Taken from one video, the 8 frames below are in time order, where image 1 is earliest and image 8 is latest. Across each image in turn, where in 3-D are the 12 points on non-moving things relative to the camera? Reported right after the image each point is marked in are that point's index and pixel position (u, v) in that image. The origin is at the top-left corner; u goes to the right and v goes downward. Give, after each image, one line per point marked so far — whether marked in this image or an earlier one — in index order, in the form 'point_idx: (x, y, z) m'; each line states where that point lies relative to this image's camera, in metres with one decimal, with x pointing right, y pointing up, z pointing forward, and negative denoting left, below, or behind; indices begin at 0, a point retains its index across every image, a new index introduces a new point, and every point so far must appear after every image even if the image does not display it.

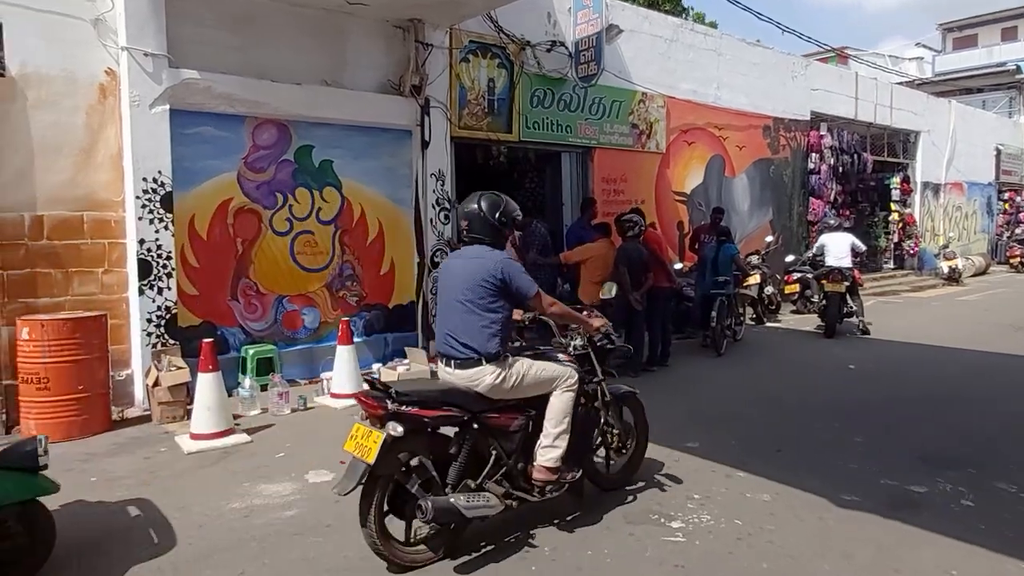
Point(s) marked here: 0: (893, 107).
0: (+10.5, +5.0, +18.4) m
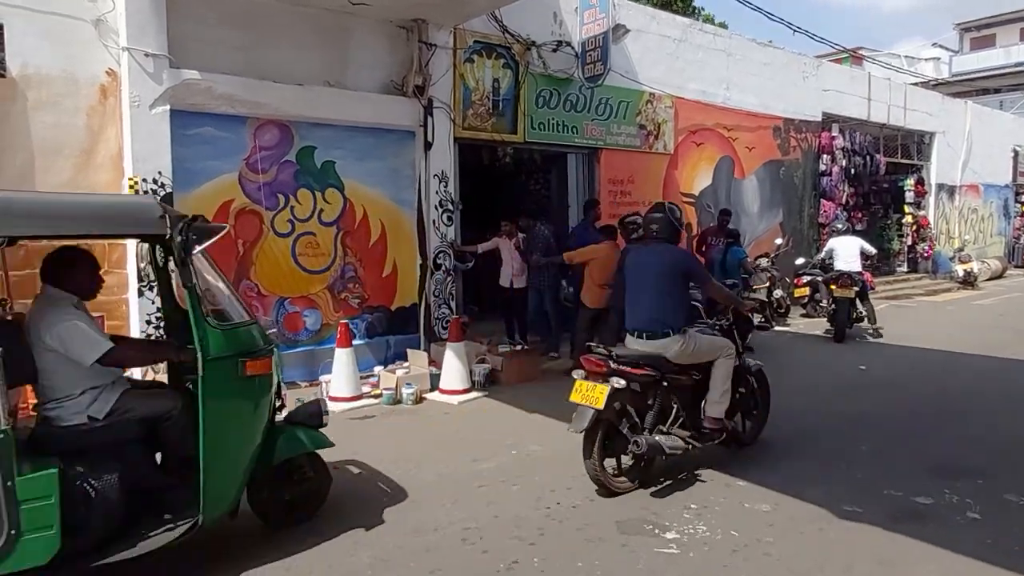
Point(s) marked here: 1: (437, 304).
0: (+10.7, +4.9, +18.1) m
1: (-1.0, -0.2, +8.9) m
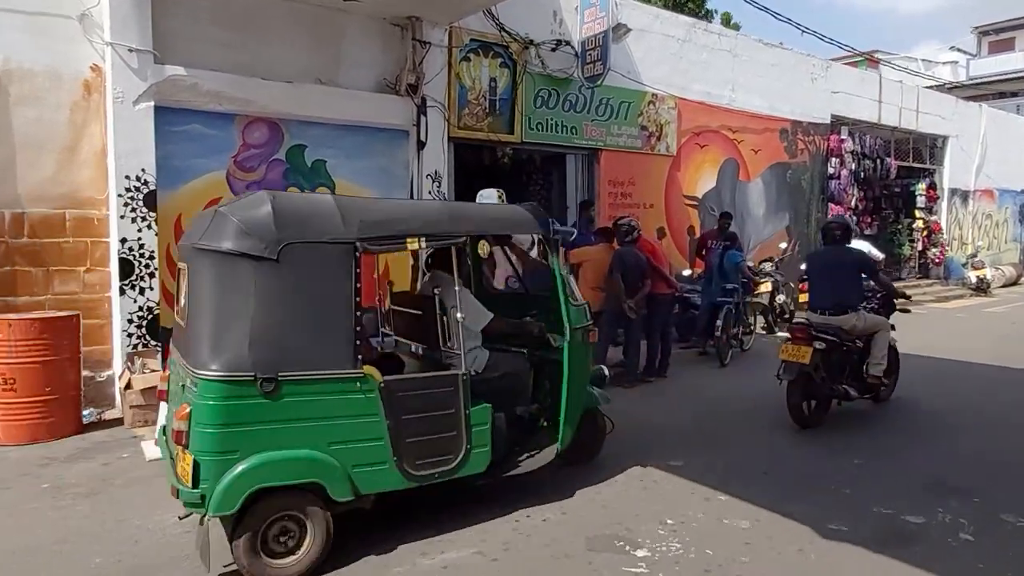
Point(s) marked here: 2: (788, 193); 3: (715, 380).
0: (+10.9, +4.7, +17.8) m
1: (-1.1, -0.2, +8.8) m
2: (+5.9, +2.0, +14.2) m
3: (+2.3, -1.1, +7.6) m
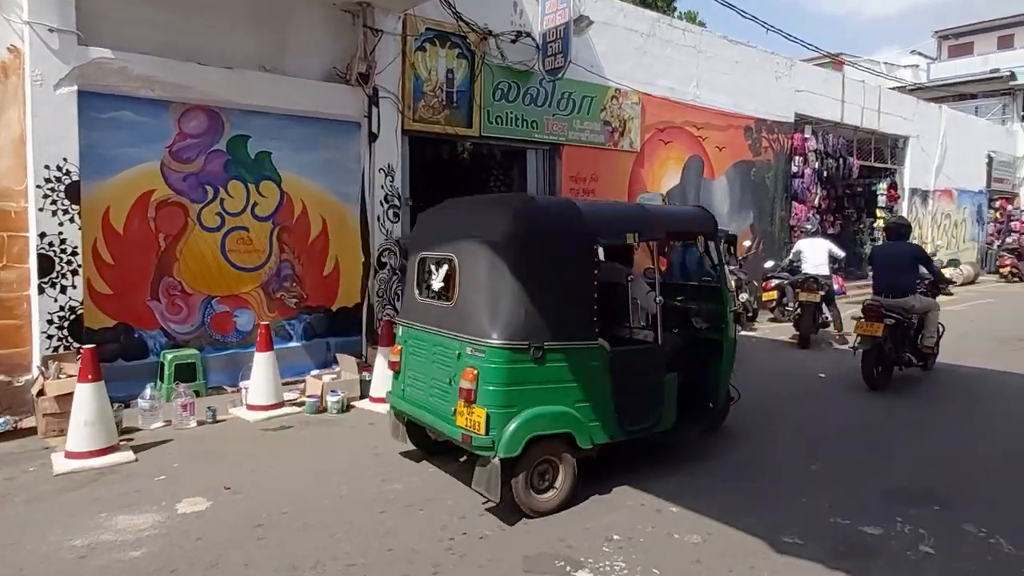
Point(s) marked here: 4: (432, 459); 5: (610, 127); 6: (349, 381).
0: (+9.9, +4.8, +17.9) m
1: (-1.7, -0.2, +8.4) m
2: (+5.1, +2.0, +14.1) m
3: (+1.8, -1.1, +7.4) m
4: (-0.6, -1.3, +4.9) m
5: (+1.6, +2.7, +11.2) m
6: (-1.5, -0.9, +6.3) m
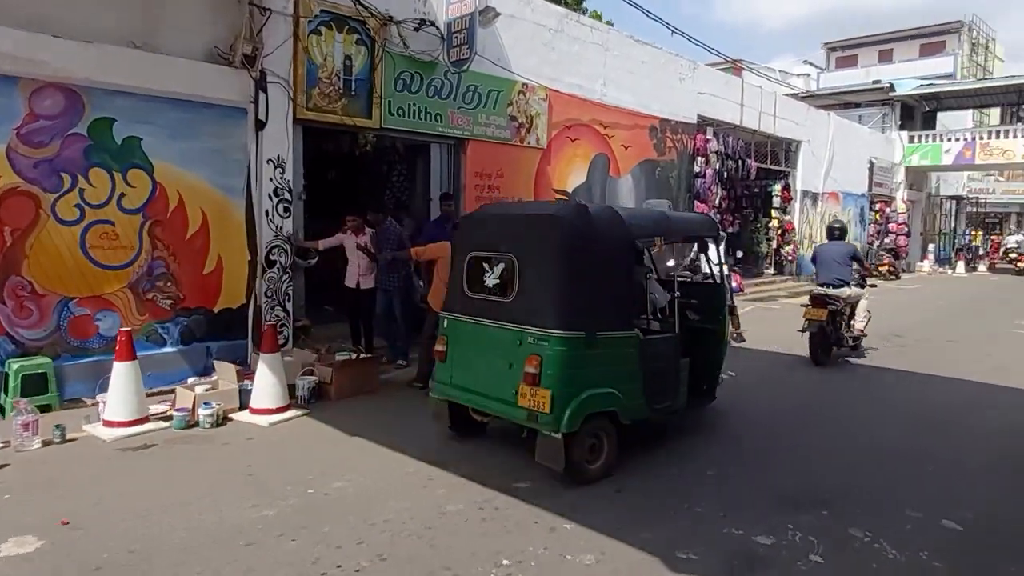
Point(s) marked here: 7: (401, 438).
0: (+7.4, +4.8, +18.7) m
1: (-2.9, -0.2, +7.9) m
2: (+3.1, +2.1, +14.4) m
3: (+0.7, -1.1, +7.3) m
4: (-1.3, -1.3, +4.5) m
5: (+0.1, +2.7, +11.0) m
6: (-2.5, -0.9, +5.8) m
7: (-0.9, -1.2, +5.4) m
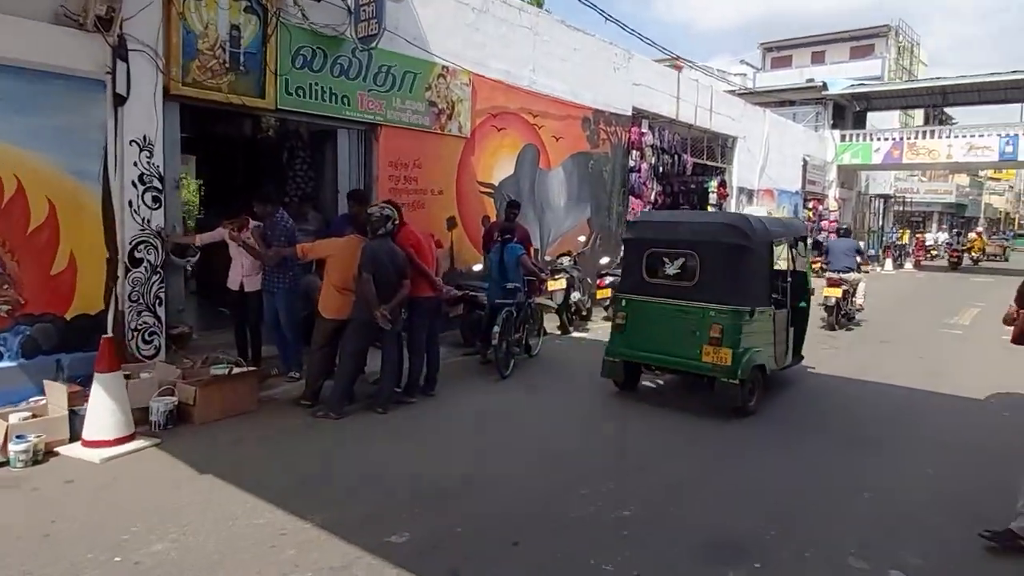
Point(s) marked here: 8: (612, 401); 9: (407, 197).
0: (+5.5, +4.9, +18.4) m
1: (-3.8, -0.2, +6.8) m
2: (+1.6, +2.1, +13.7) m
3: (-0.2, -1.1, +6.5) m
4: (-2.0, -1.3, +3.6) m
5: (-1.2, +2.7, +10.2) m
6: (-3.3, -0.9, +4.8) m
7: (-1.7, -1.3, +4.5) m
8: (+1.0, -1.2, +6.9) m
9: (-1.5, +1.3, +9.9) m
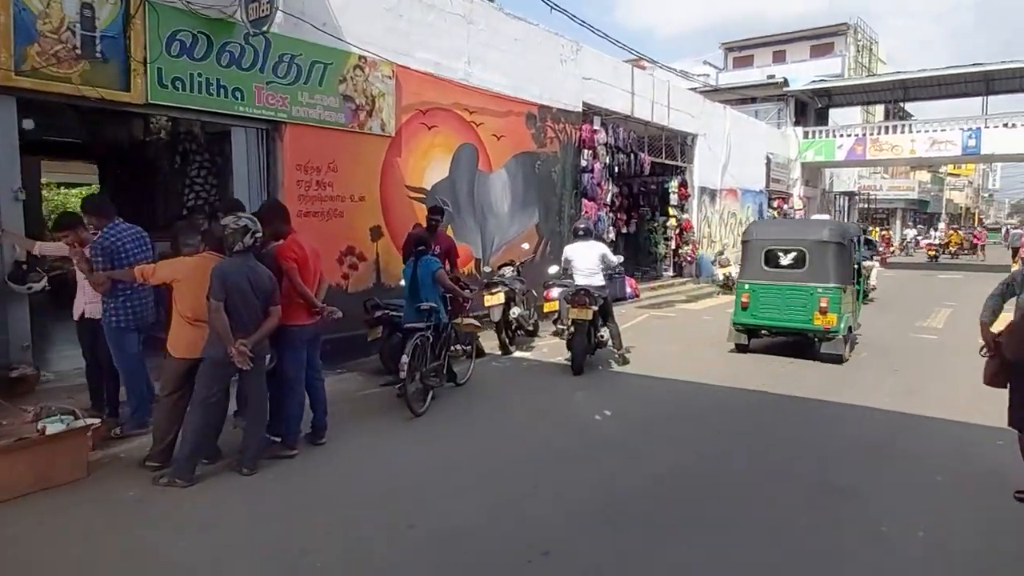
0: (+4.2, +4.8, +17.5) m
1: (-4.6, -0.5, +5.5) m
2: (+0.5, +1.9, +12.7) m
3: (-1.0, -1.3, +5.4) m
4: (-2.7, -1.5, +2.3) m
5: (-2.2, +2.5, +9.0) m
6: (-3.9, -1.2, +3.5) m
7: (-2.3, -1.5, +3.3) m
8: (+0.3, -1.3, +5.8) m
9: (-2.5, +1.1, +8.7) m
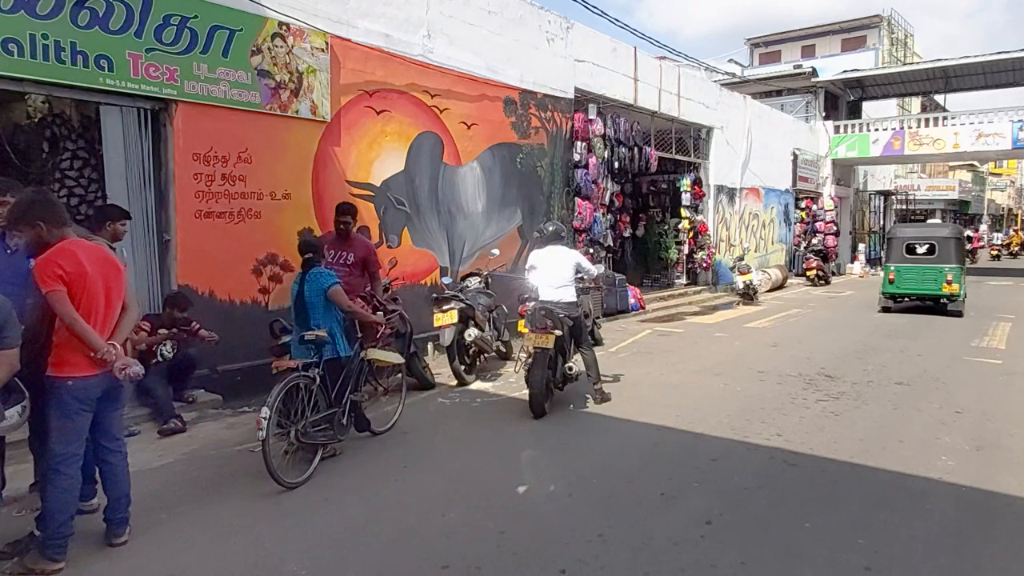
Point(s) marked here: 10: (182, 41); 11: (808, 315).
0: (+4.0, +4.5, +15.7) m
1: (-5.2, -0.7, +4.0) m
2: (+0.1, +1.7, +11.0) m
3: (-1.6, -1.5, +3.7) m
4: (-3.4, -1.7, +0.7) m
5: (-2.7, +2.3, +7.4) m
6: (-4.7, -1.3, +1.9) m
7: (-3.1, -1.6, +1.7) m
8: (-0.4, -1.5, +4.1) m
9: (-3.0, +0.9, +7.1) m
10: (-3.3, +2.4, +6.6) m
11: (+6.2, -0.5, +14.0) m
